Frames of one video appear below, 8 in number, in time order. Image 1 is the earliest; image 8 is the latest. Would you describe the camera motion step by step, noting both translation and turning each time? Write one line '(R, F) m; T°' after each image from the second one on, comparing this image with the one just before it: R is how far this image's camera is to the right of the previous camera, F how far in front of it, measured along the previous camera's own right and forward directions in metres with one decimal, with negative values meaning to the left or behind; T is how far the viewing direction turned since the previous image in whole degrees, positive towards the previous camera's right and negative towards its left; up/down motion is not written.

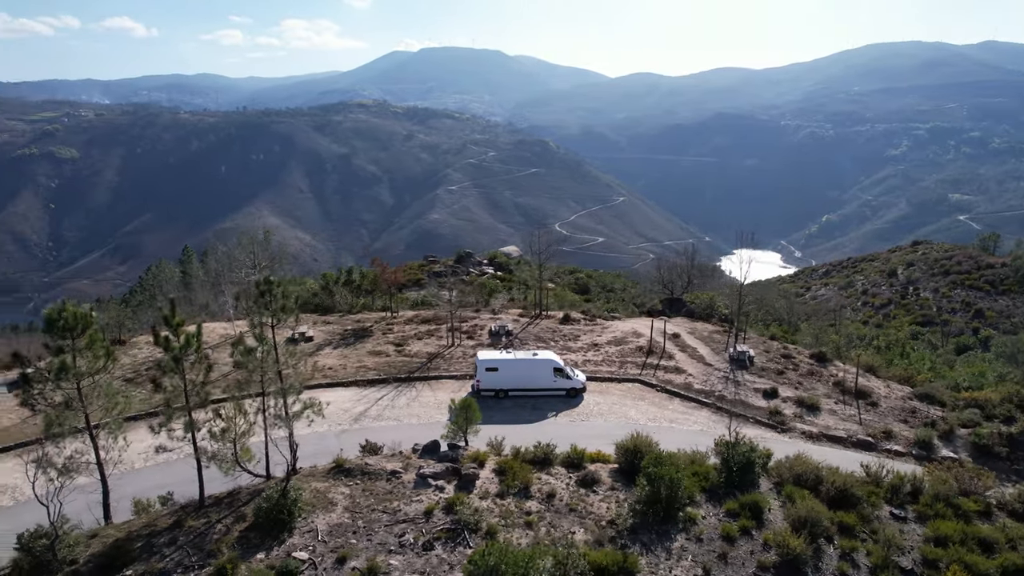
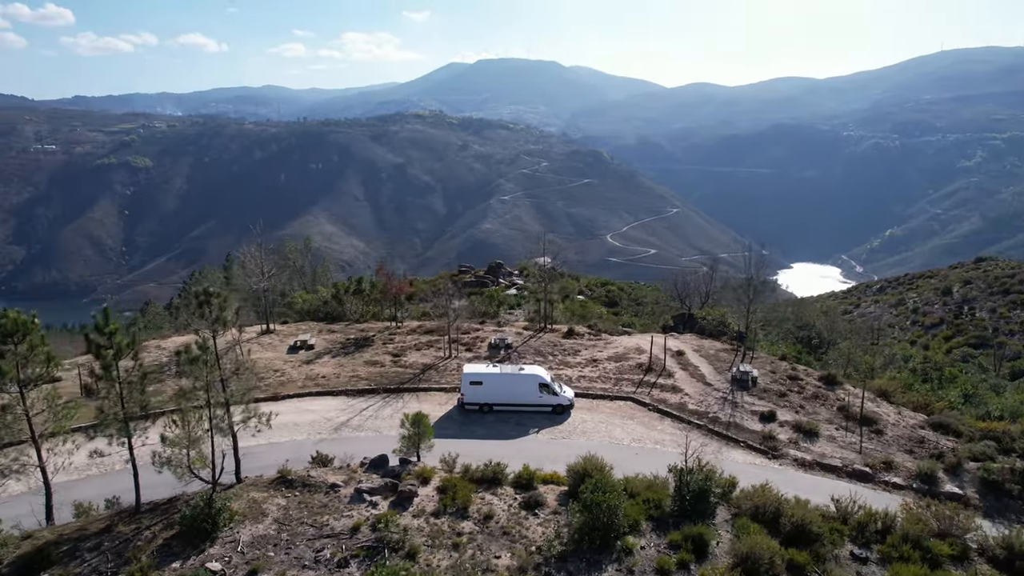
(+2.4, +0.4) m; -5°
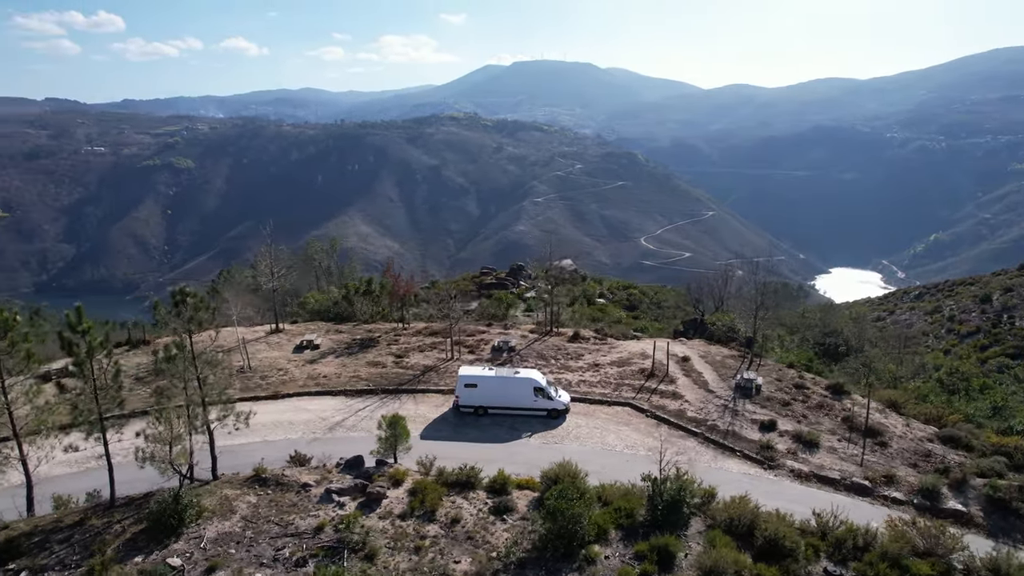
(+1.4, +0.1) m; -3°
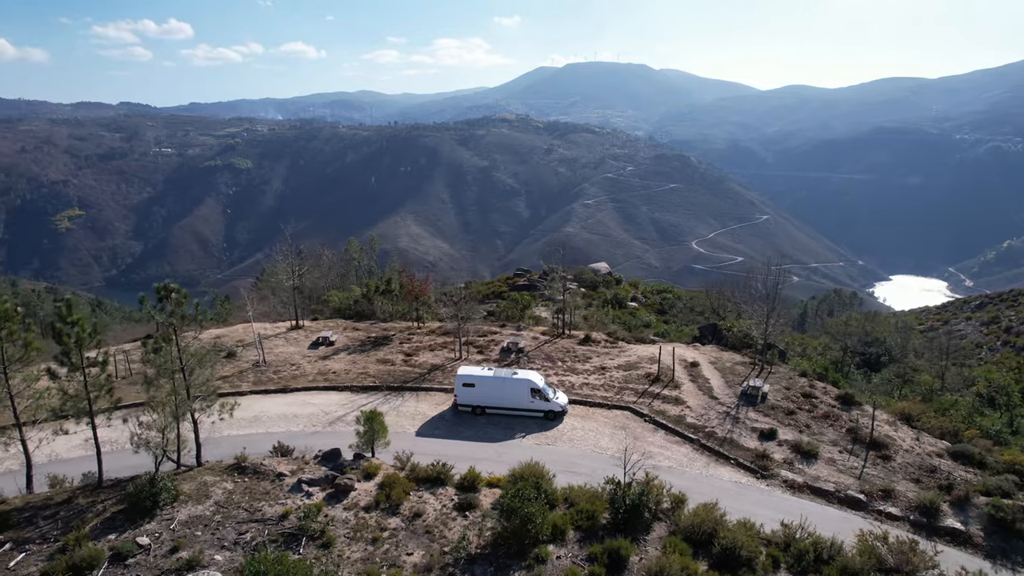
(+1.9, -0.2) m; -4°
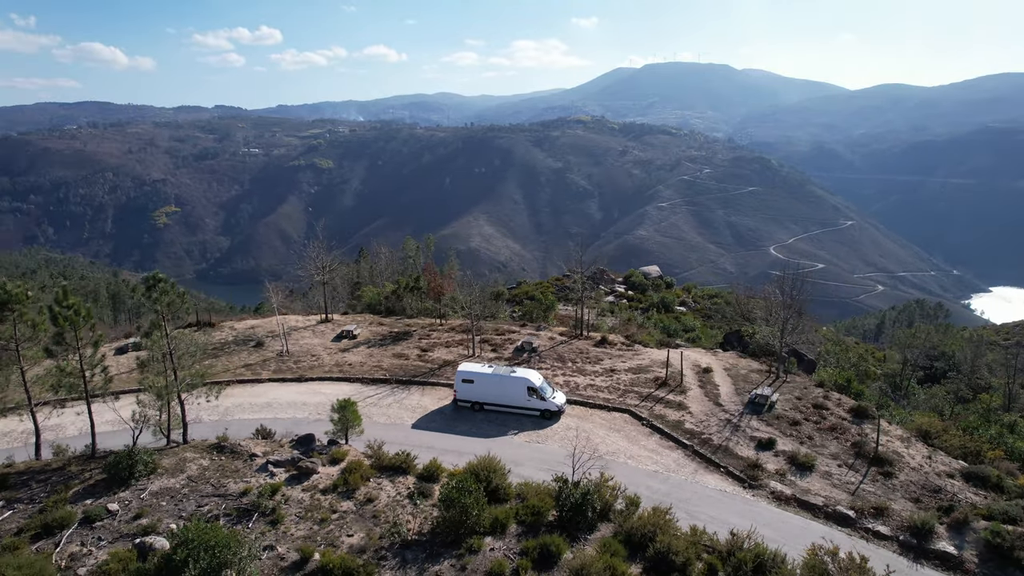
(+2.7, -0.2) m; -6°
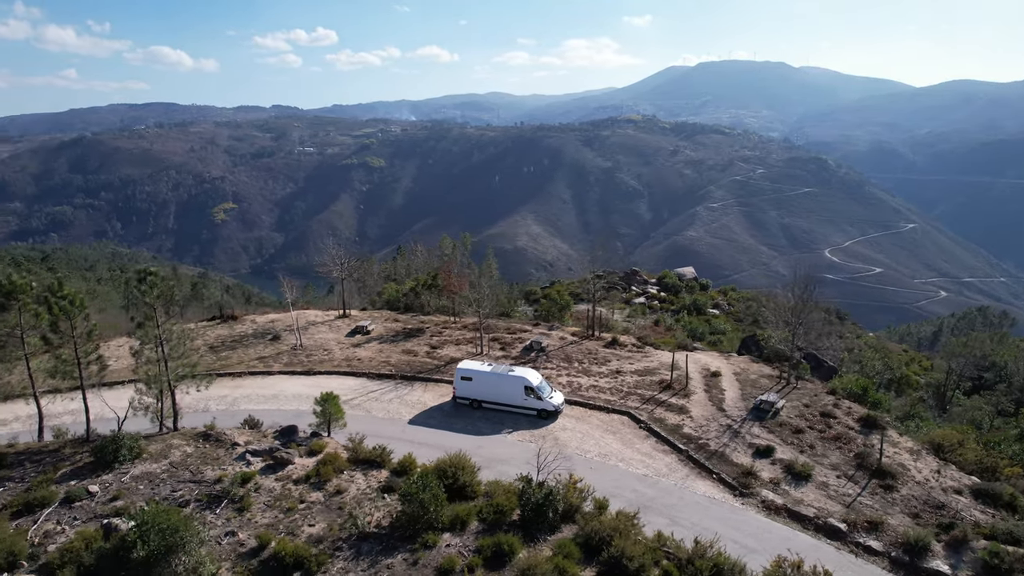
(+1.8, +0.1) m; -4°
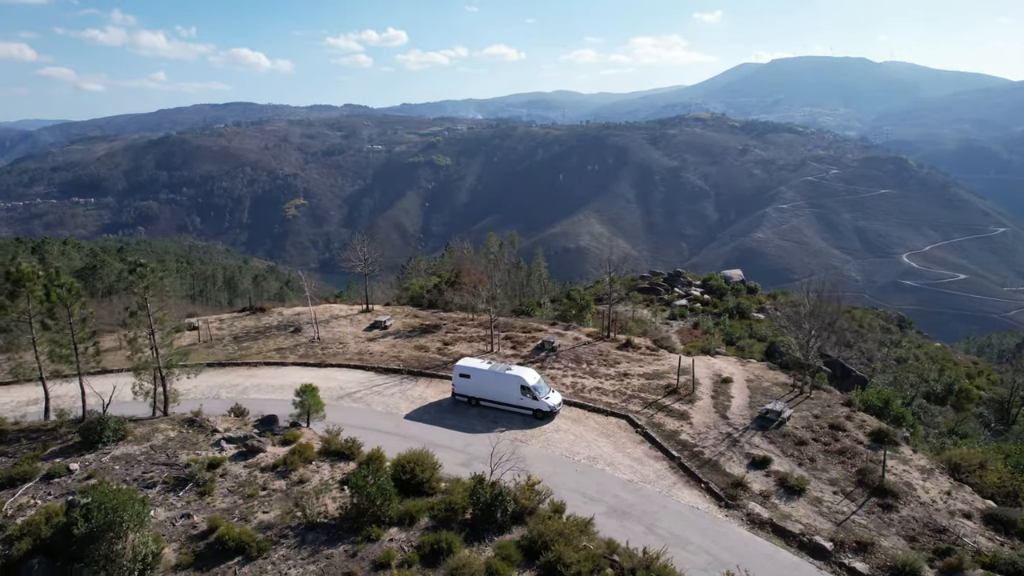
(+2.4, +0.2) m; -6°
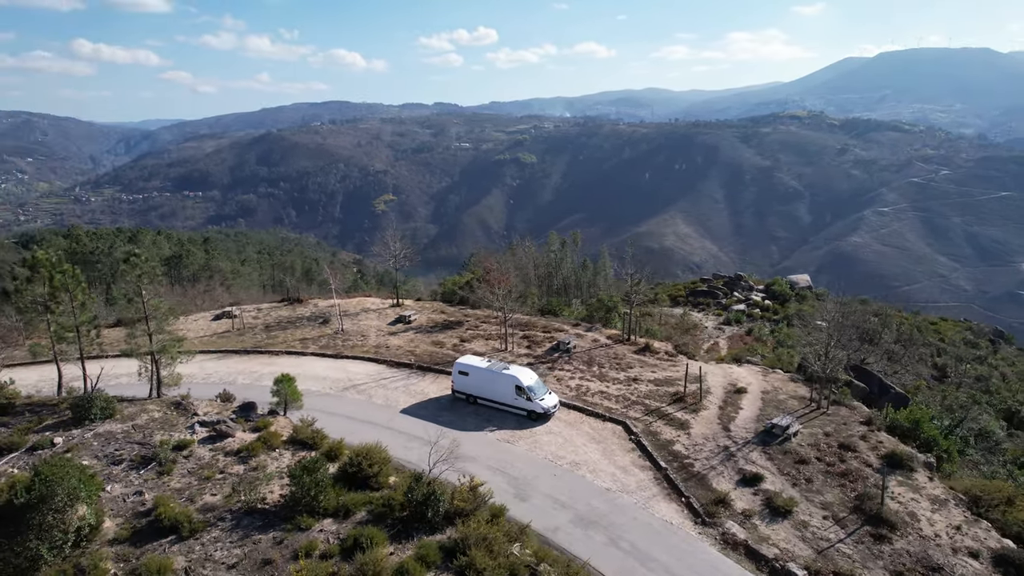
(+3.1, +0.4) m; -7°
